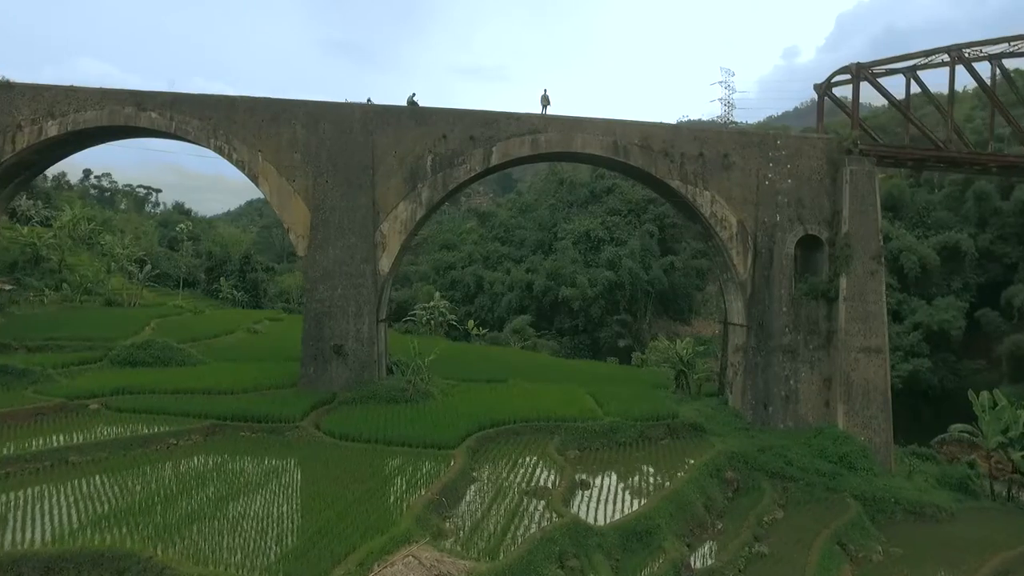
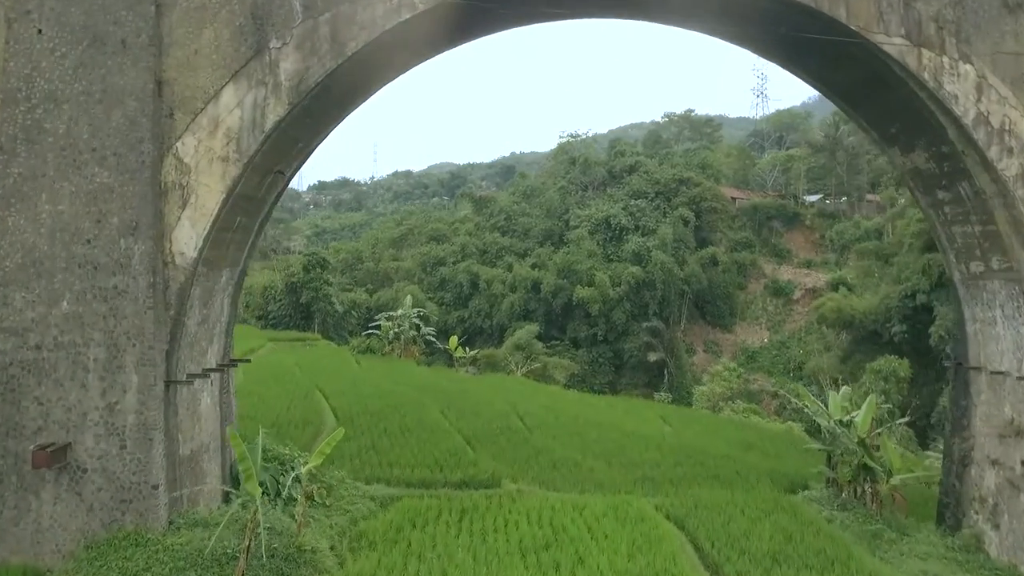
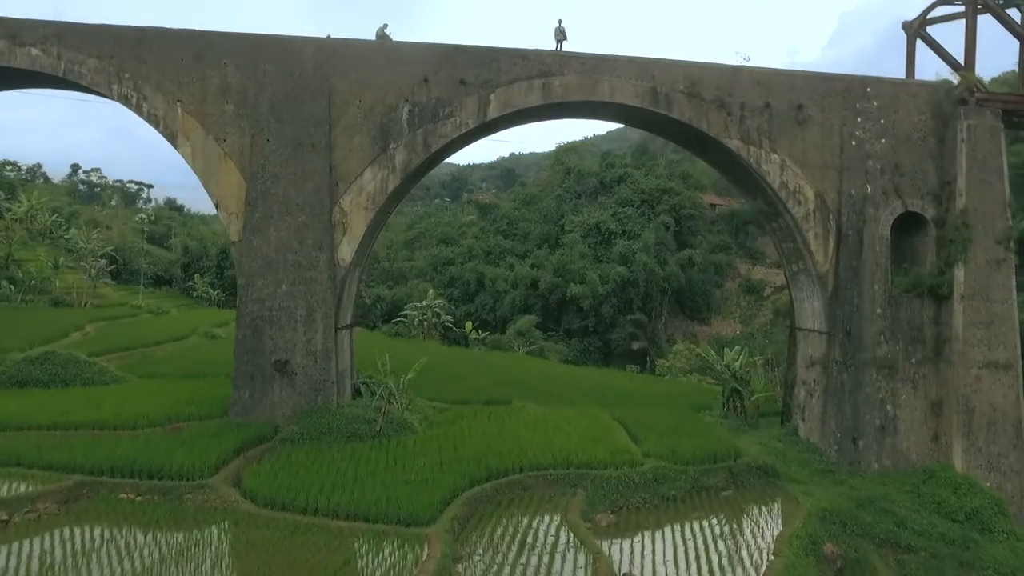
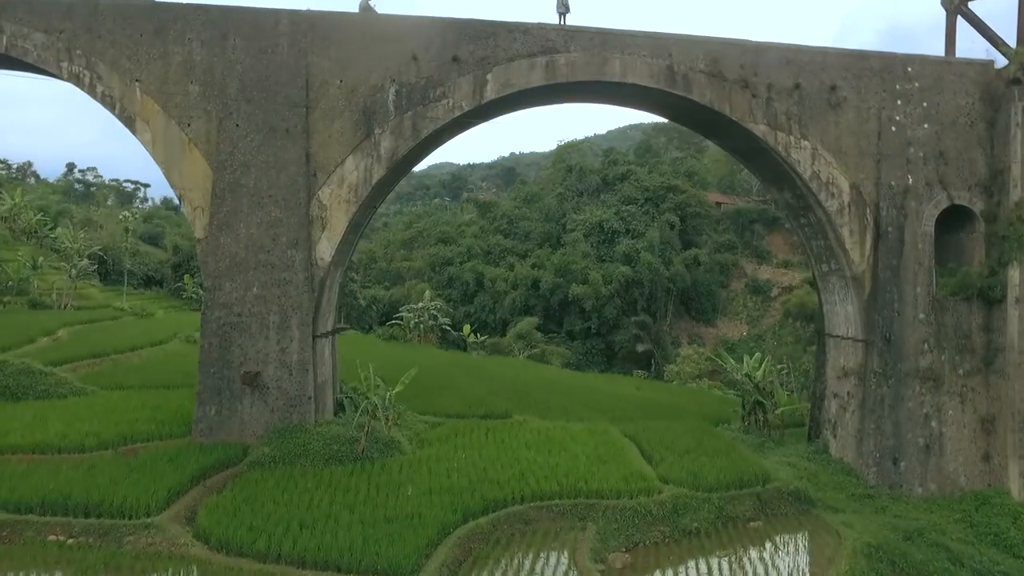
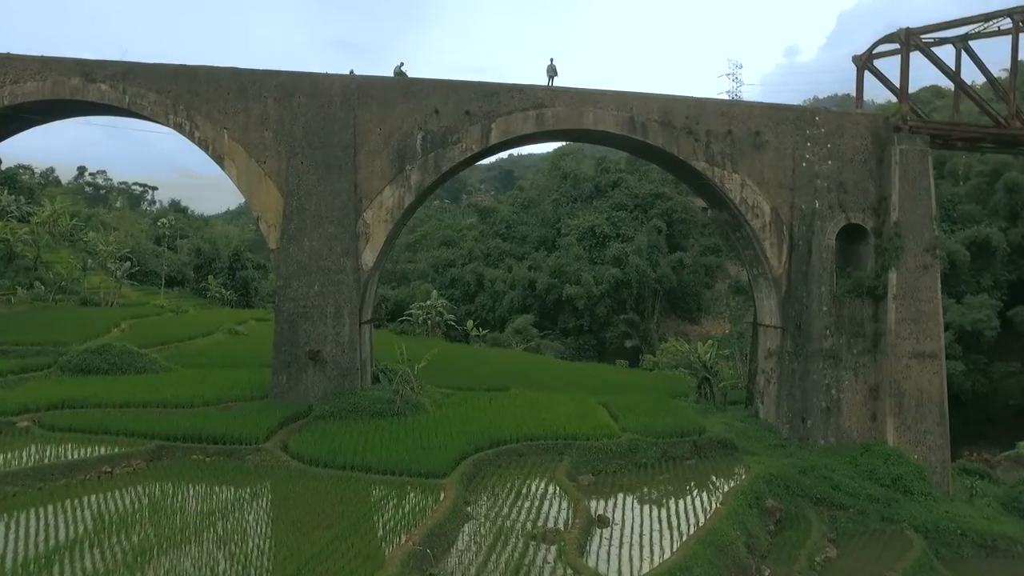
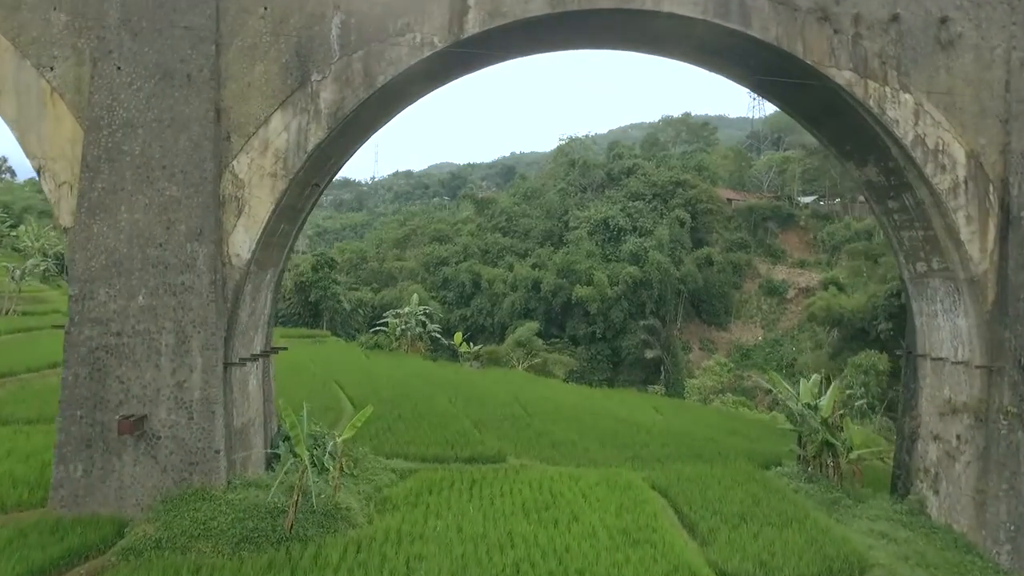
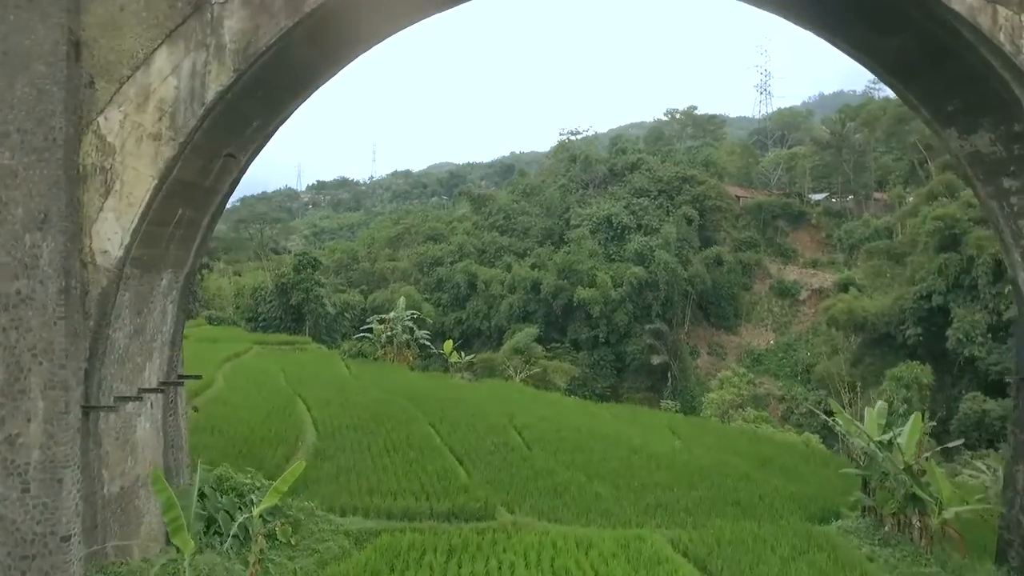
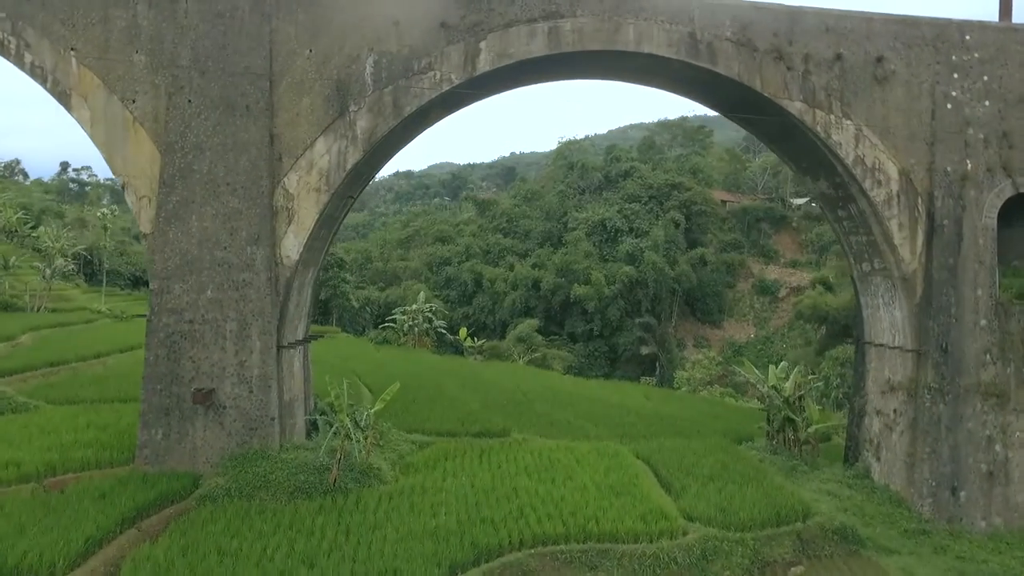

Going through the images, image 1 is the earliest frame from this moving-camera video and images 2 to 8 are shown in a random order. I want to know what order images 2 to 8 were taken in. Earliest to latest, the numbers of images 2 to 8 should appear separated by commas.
5, 3, 4, 8, 6, 2, 7
